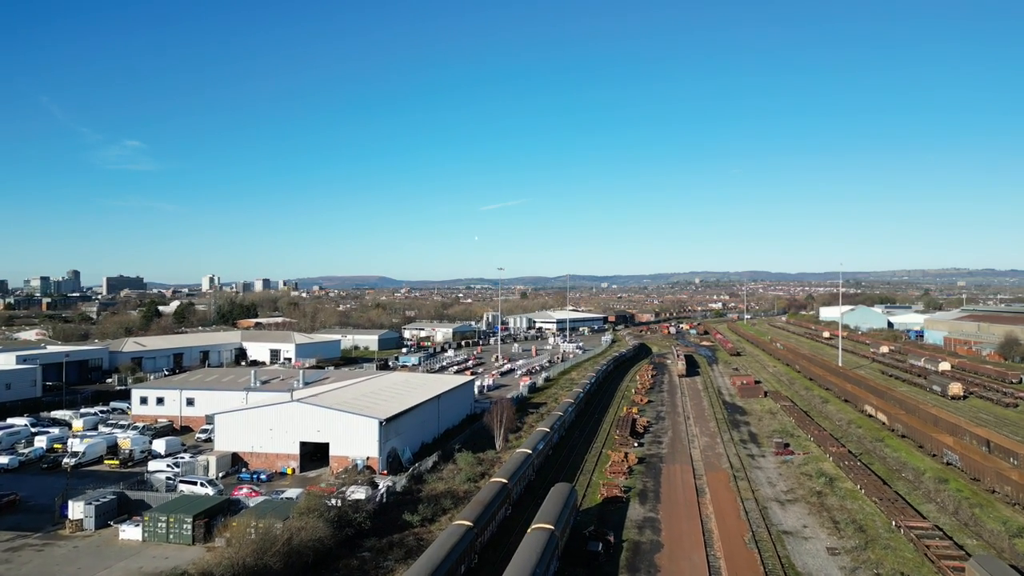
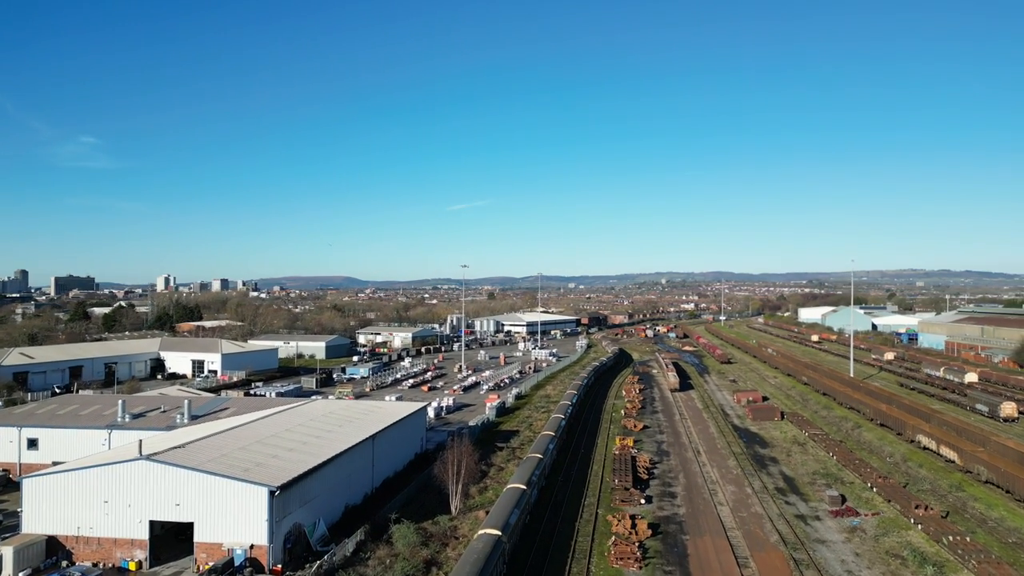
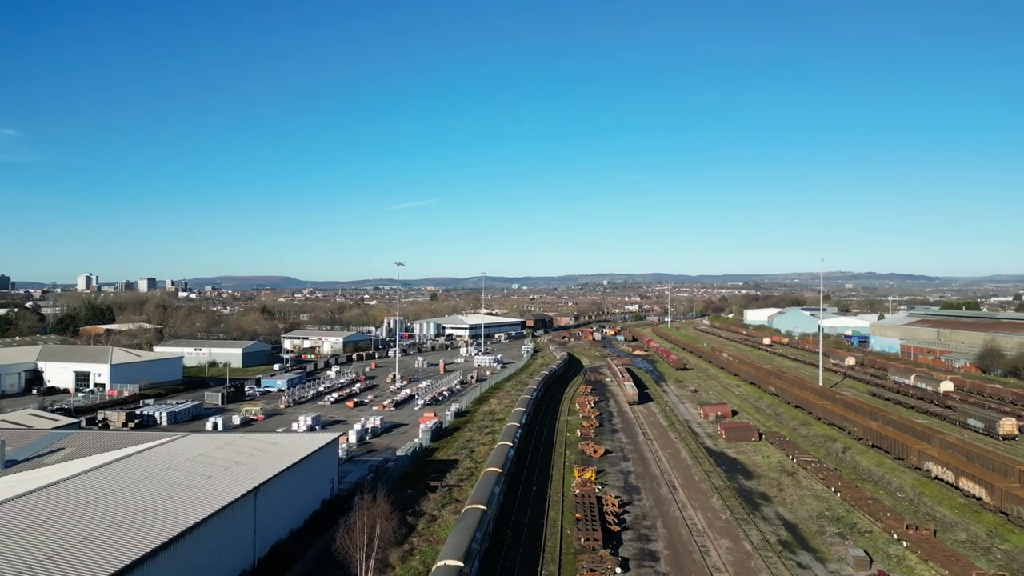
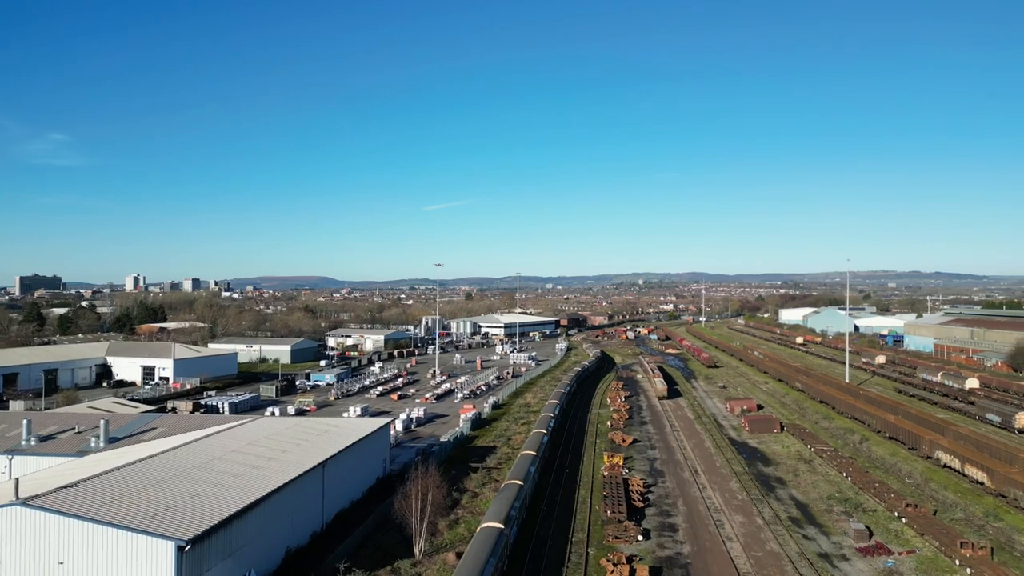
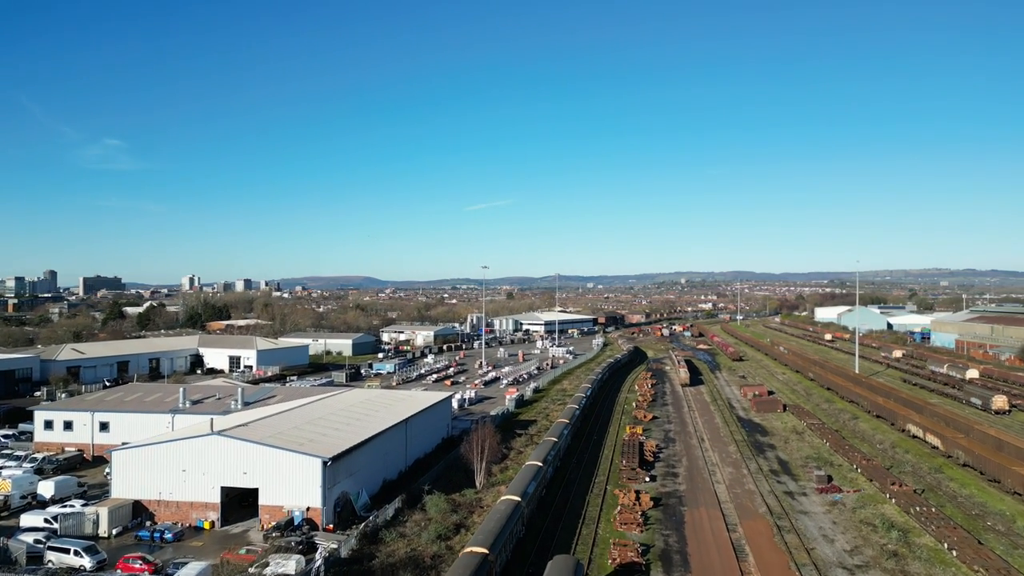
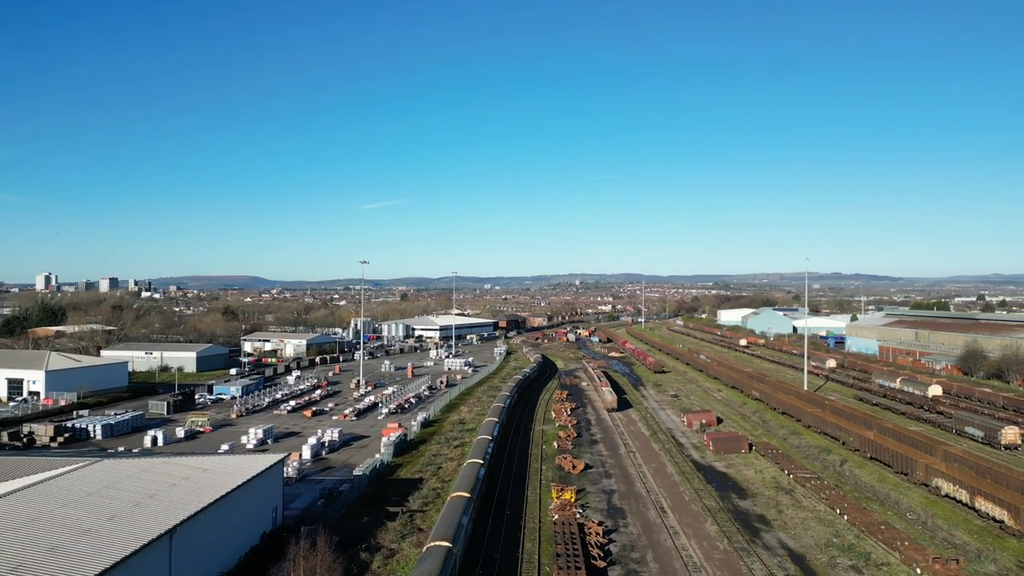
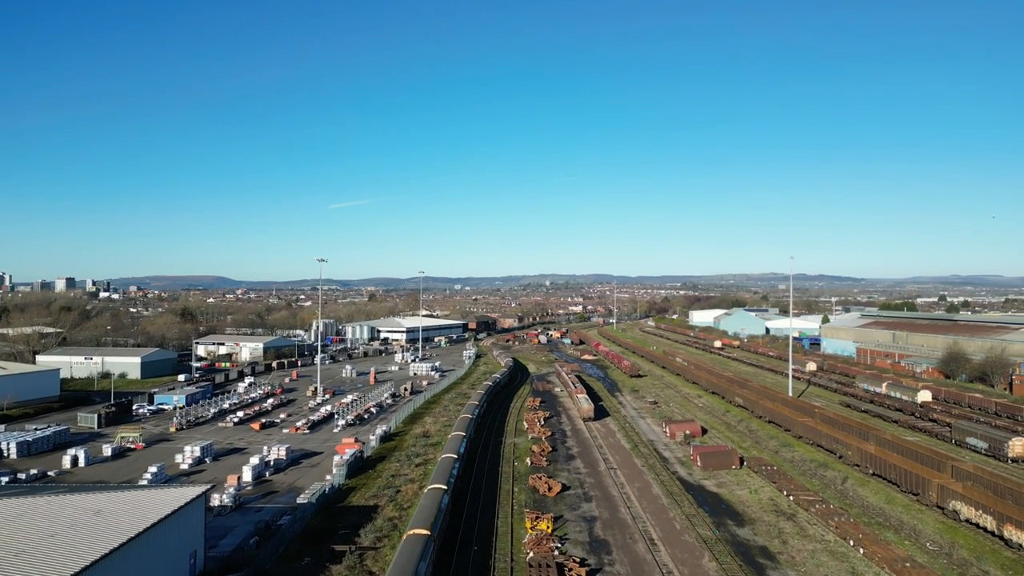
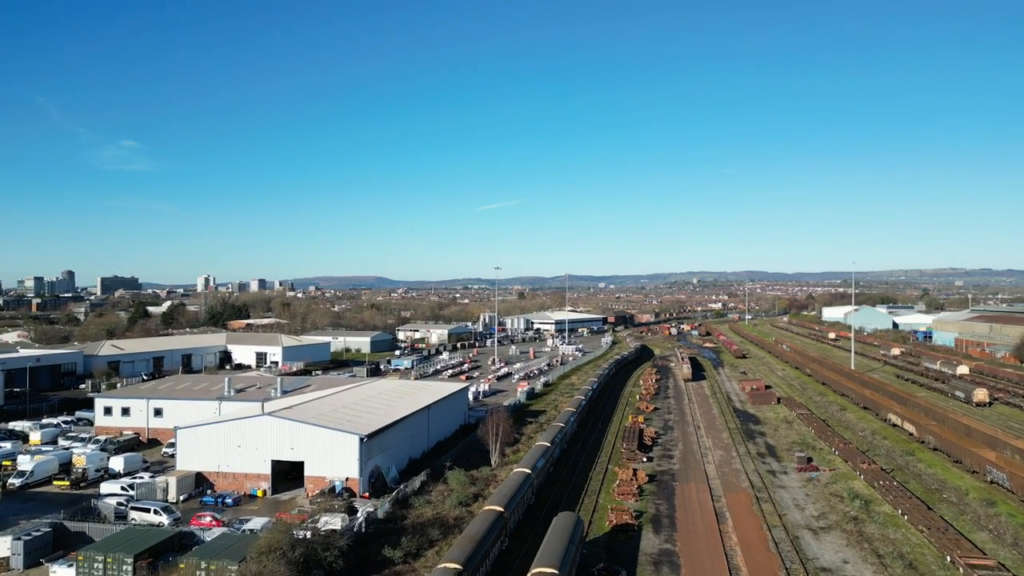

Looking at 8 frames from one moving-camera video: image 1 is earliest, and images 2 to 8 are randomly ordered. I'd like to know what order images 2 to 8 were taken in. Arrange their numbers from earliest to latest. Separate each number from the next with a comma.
8, 5, 2, 4, 3, 6, 7
